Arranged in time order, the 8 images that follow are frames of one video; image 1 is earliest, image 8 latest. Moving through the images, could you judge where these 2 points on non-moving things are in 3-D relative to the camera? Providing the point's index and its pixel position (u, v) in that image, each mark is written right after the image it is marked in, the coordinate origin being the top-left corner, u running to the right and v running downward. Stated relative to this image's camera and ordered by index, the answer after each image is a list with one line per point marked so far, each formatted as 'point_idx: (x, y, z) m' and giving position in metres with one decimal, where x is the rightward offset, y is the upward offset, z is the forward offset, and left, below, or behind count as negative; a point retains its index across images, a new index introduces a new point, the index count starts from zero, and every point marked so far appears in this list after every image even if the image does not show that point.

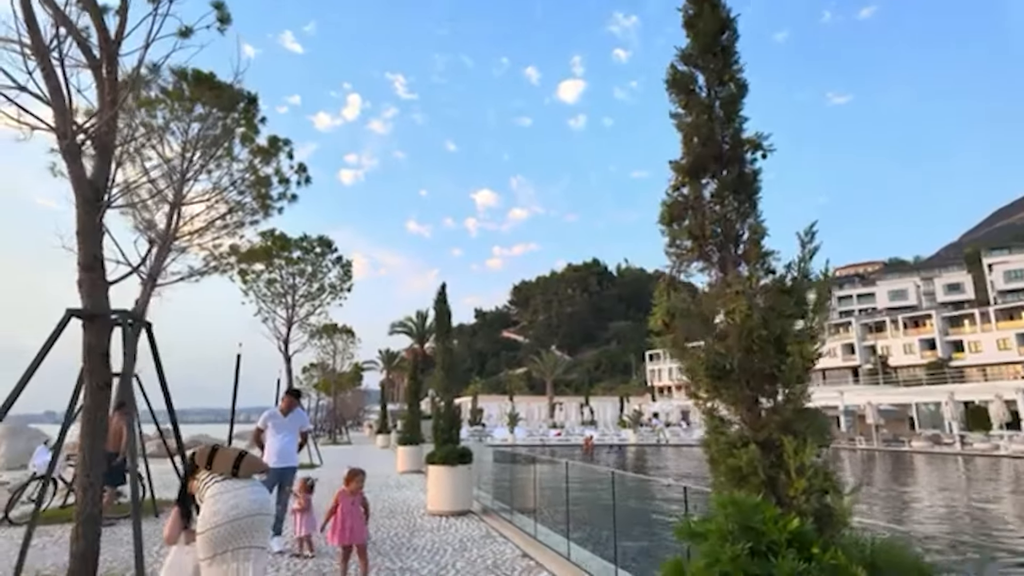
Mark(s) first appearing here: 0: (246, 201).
0: (-6.7, +2.2, +14.9) m
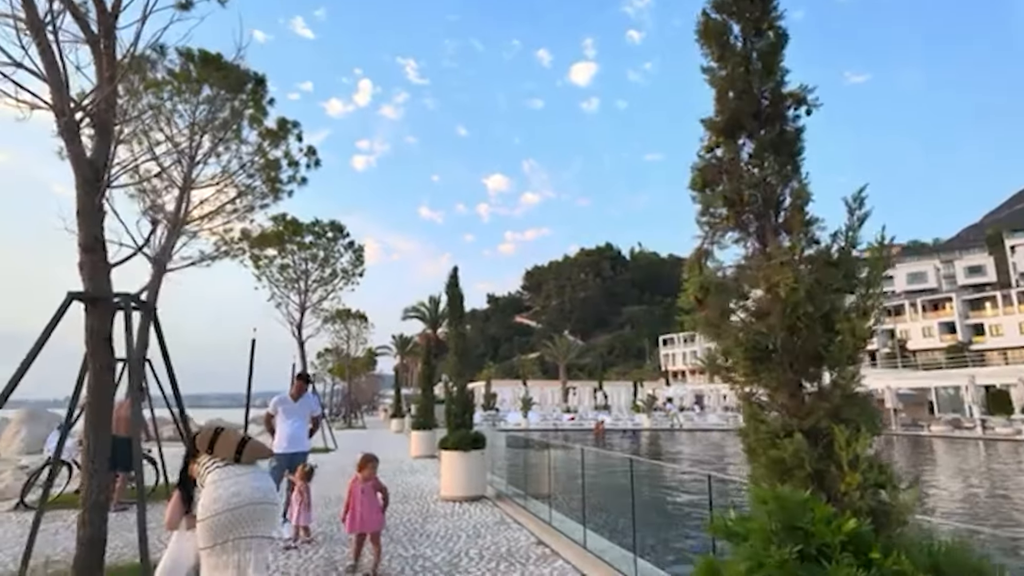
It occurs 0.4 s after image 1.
0: (-6.4, +2.6, +14.7) m
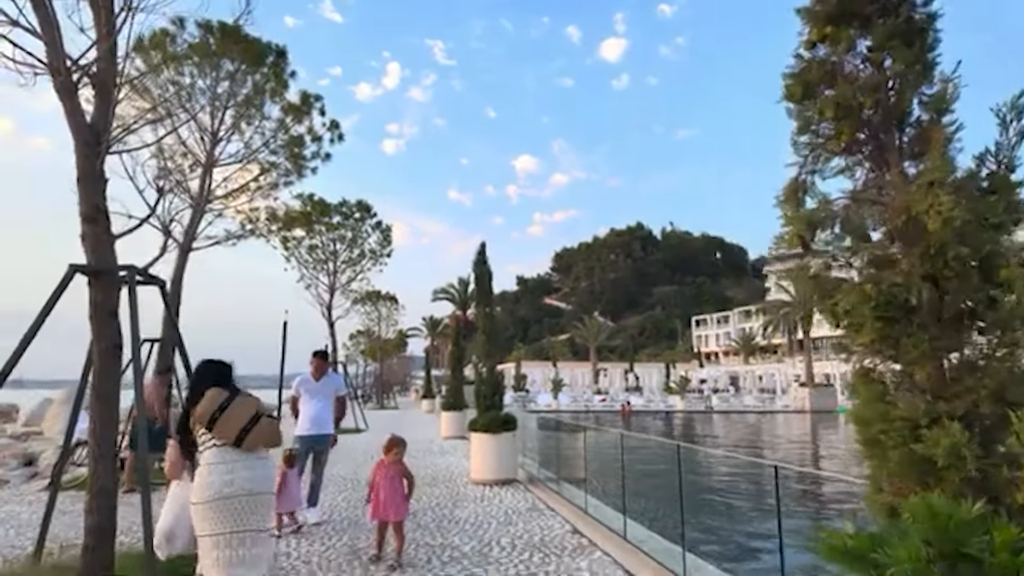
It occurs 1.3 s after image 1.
0: (-5.7, +3.1, +14.4) m
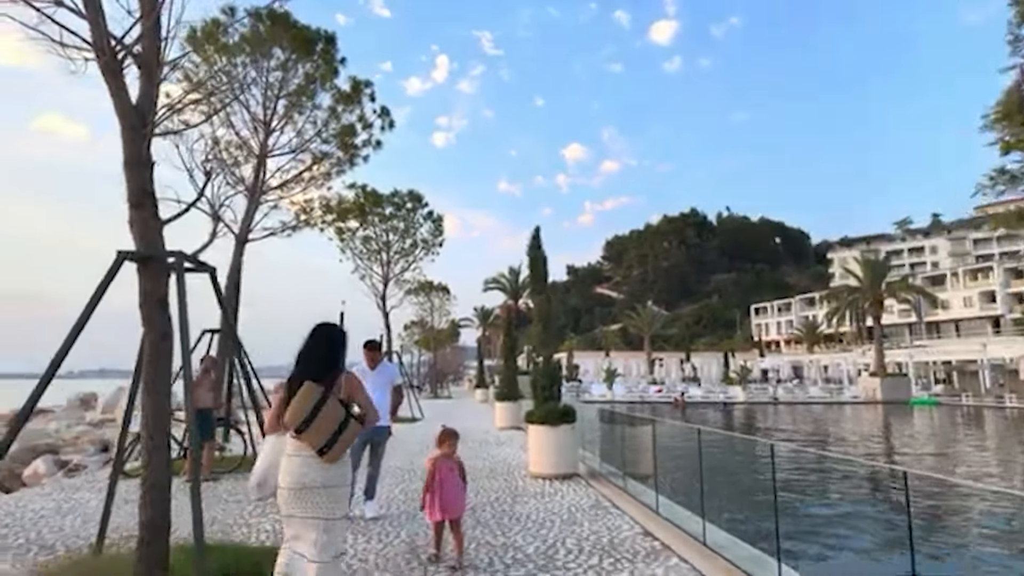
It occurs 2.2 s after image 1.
0: (-4.4, +3.3, +14.3) m
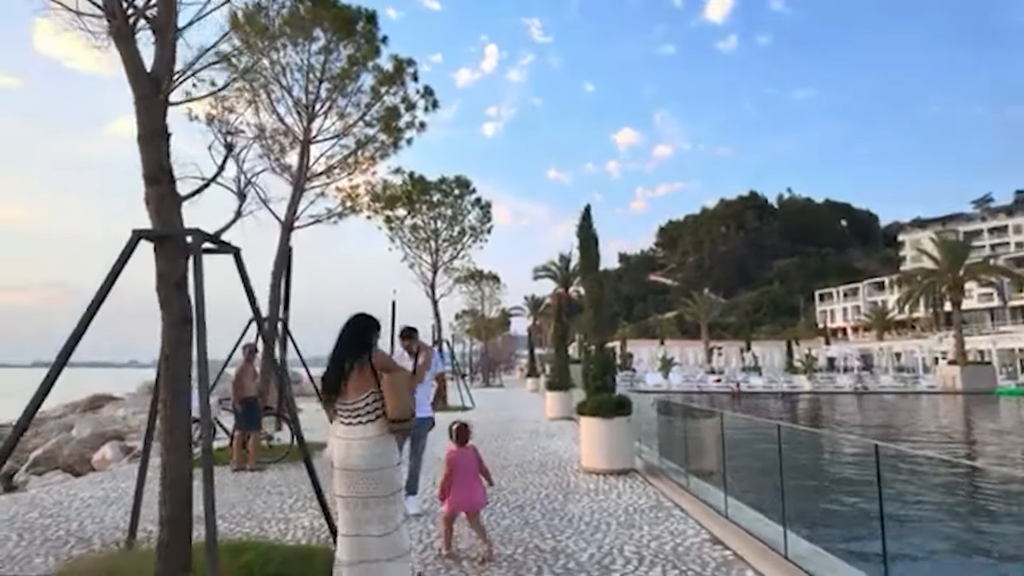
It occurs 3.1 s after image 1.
0: (-3.3, +3.6, +14.0) m
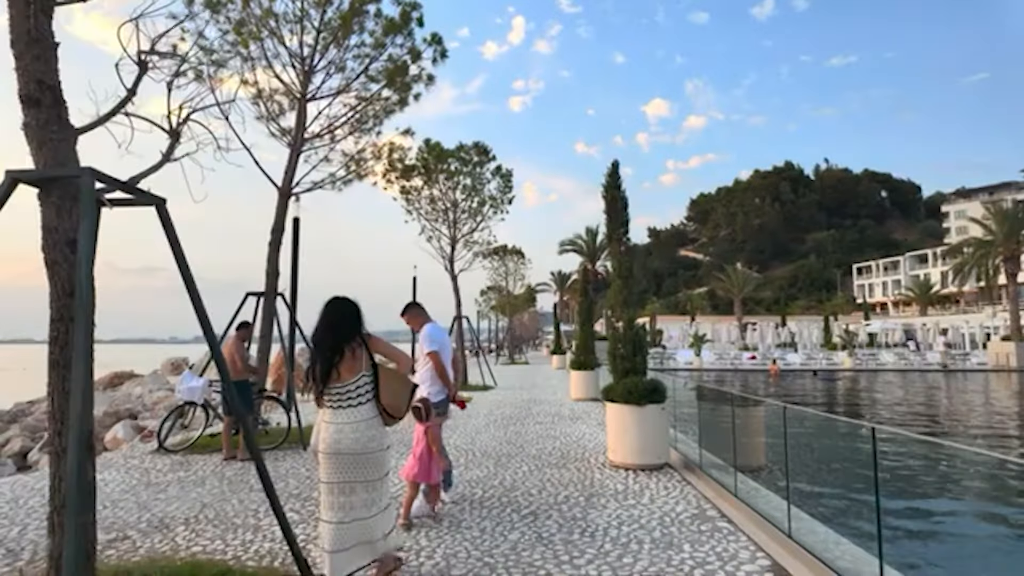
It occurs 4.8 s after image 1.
0: (-2.8, +4.3, +12.8) m
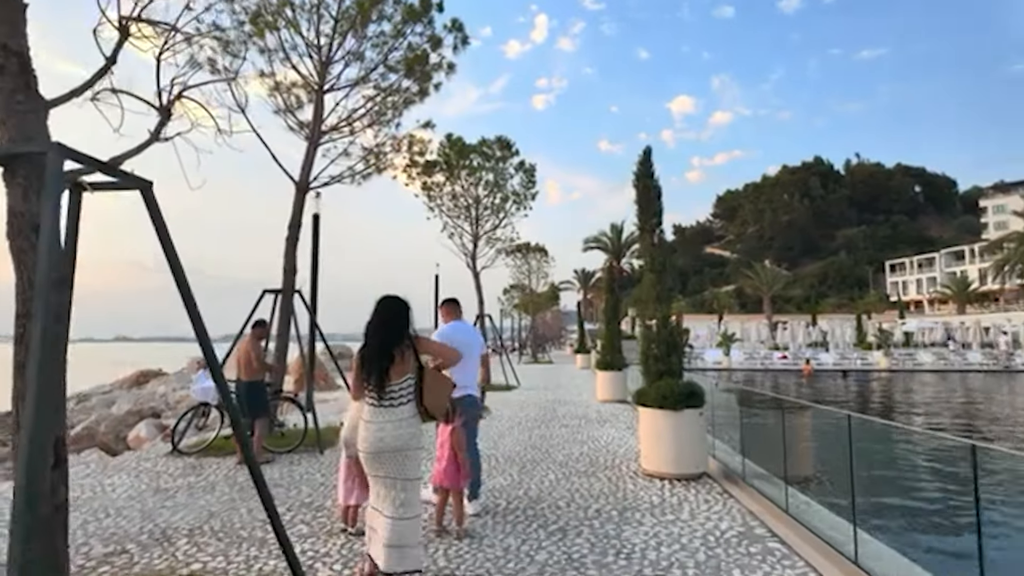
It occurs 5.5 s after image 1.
0: (-2.4, +4.3, +12.3) m
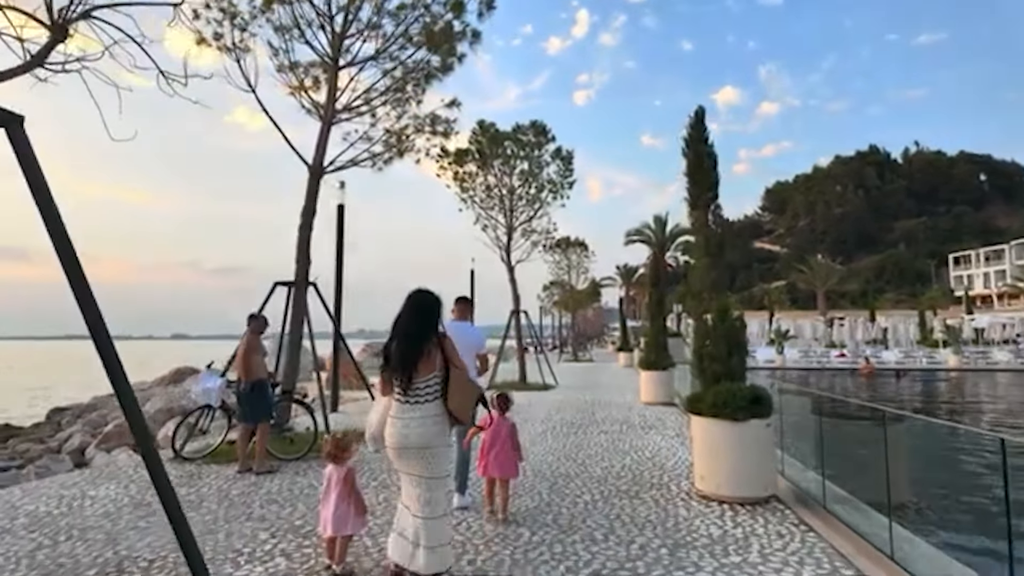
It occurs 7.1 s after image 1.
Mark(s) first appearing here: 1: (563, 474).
0: (-1.7, +4.5, +11.4) m
1: (+0.6, -2.3, +7.4) m
